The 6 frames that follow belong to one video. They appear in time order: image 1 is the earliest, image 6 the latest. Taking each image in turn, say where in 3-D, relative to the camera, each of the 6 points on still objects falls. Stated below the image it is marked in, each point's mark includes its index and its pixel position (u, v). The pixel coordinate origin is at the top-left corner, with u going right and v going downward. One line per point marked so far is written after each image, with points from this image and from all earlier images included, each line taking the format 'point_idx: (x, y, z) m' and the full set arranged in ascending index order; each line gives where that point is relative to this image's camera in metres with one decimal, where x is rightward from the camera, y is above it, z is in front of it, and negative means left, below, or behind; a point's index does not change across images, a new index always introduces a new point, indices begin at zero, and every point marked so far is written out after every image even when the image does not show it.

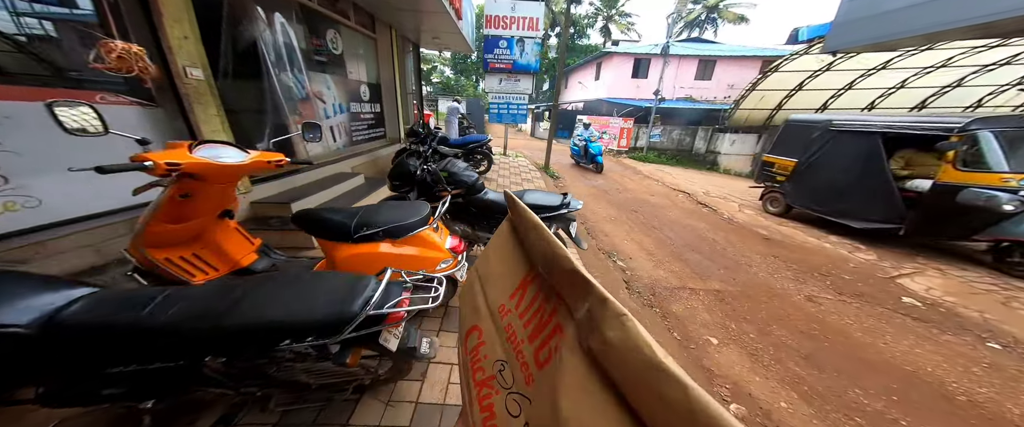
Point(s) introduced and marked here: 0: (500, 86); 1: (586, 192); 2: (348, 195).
0: (-0.3, +3.7, +7.9) m
1: (+2.0, +0.4, +6.5) m
2: (-2.5, +0.2, +3.6) m
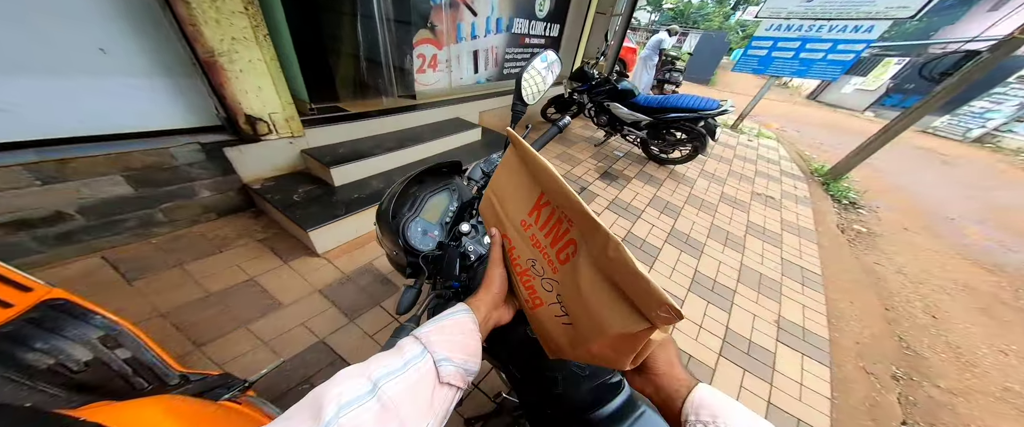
0: (+4.2, +3.3, +4.1) m
1: (+4.3, -0.7, +2.6) m
2: (-0.9, +0.5, +2.6) m
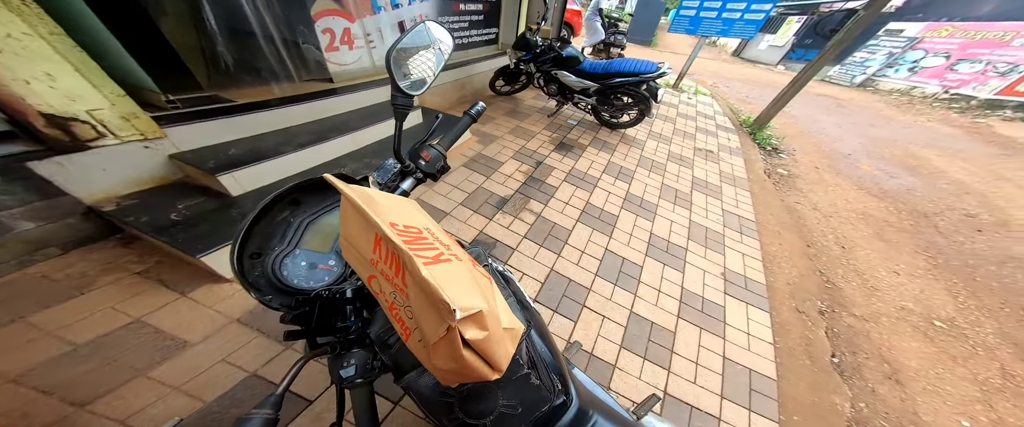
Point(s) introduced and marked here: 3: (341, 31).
0: (+3.2, +4.0, +4.2) m
1: (+3.9, 0.0, +3.1) m
2: (-1.3, +0.5, +2.3) m
3: (-1.5, +1.7, +2.4) m
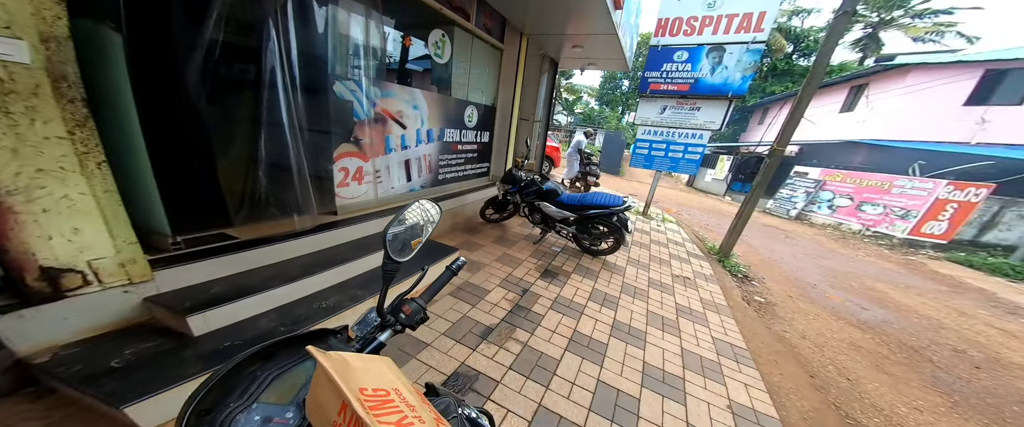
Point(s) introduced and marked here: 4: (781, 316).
0: (+3.0, +1.9, +5.4) m
1: (+3.7, -1.4, +3.0) m
2: (-1.5, -0.6, +2.3) m
3: (-1.7, +0.5, +2.8) m
4: (+3.3, -1.3, +3.3) m
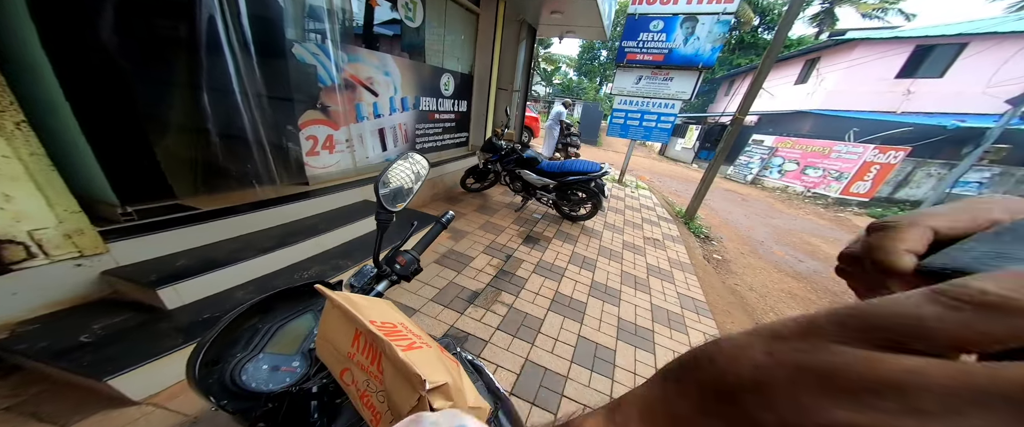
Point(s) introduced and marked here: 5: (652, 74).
0: (+2.5, +2.6, +5.5) m
1: (+3.5, -1.0, +3.5) m
2: (-1.6, -0.3, +2.3) m
3: (-1.8, +0.8, +2.6) m
4: (+3.1, -0.8, +3.7) m
5: (+2.7, +2.8, +5.4) m
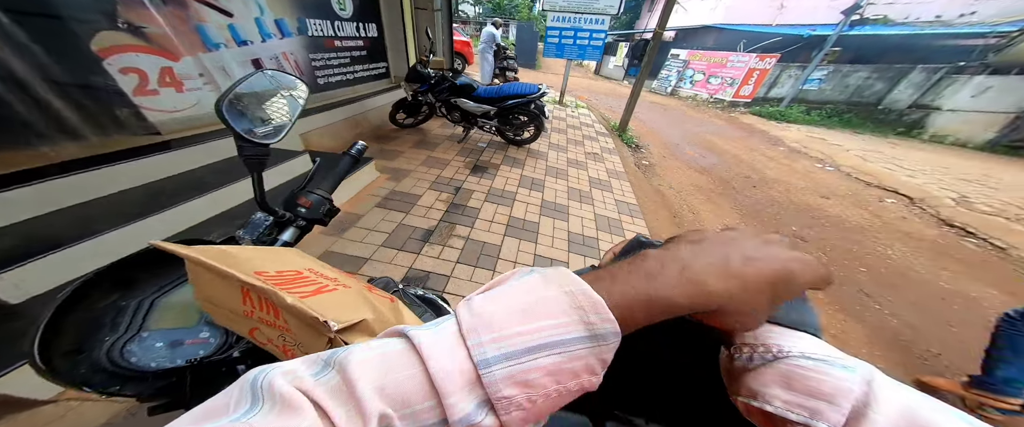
0: (+1.0, +4.1, +5.2) m
1: (+2.8, +0.4, +4.2) m
2: (-1.9, +0.1, +1.9) m
3: (-2.4, +1.2, +2.0) m
4: (+2.3, +0.6, +4.3) m
5: (+1.1, +4.3, +5.1) m
